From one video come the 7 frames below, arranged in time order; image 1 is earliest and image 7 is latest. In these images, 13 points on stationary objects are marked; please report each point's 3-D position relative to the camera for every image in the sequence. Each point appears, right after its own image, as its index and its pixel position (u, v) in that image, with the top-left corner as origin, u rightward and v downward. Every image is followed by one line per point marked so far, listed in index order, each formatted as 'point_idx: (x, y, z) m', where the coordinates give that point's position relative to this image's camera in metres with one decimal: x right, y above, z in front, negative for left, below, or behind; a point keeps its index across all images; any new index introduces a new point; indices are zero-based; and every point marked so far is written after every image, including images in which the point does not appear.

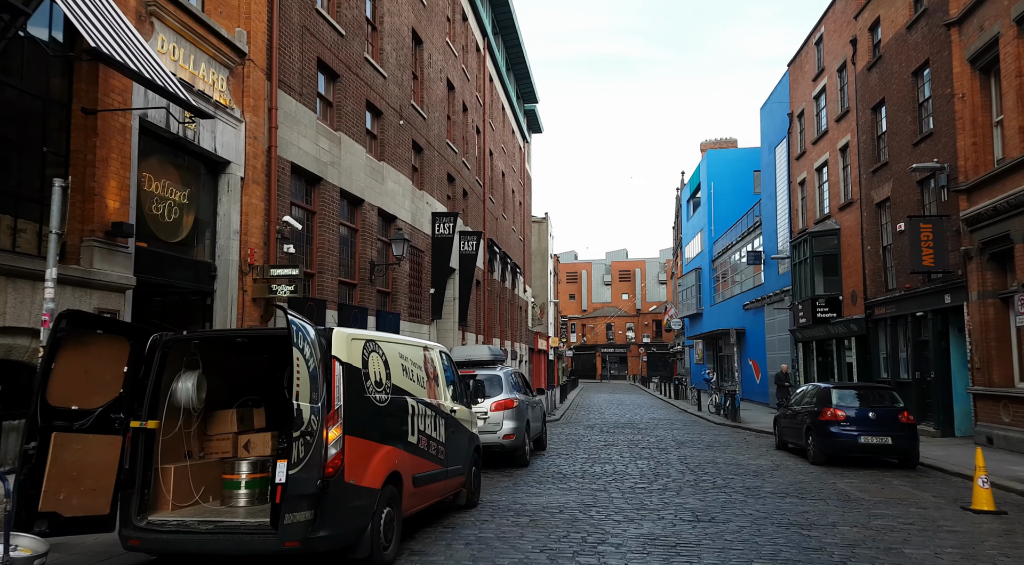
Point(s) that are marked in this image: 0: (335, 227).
0: (-3.6, +1.2, +15.9) m
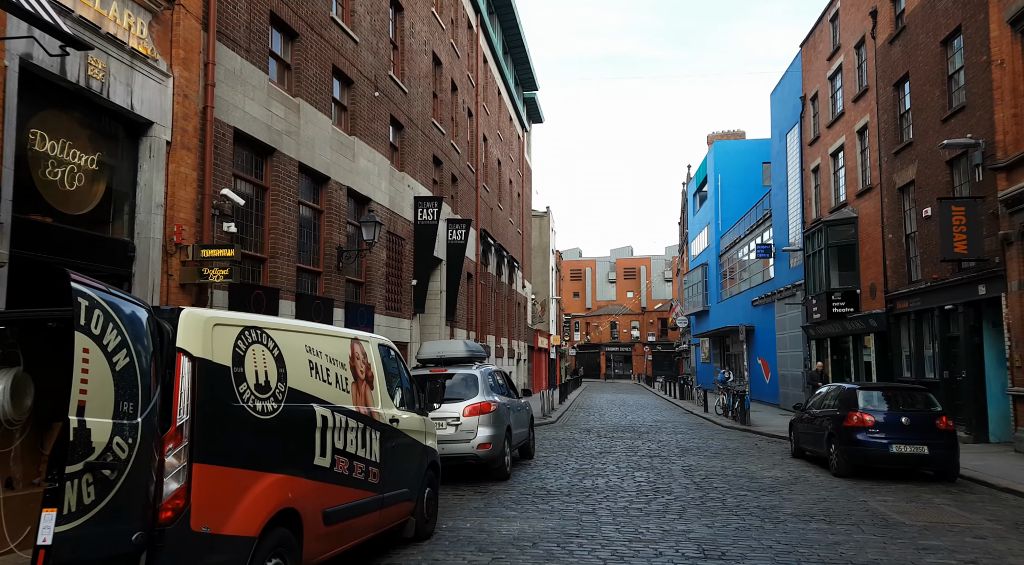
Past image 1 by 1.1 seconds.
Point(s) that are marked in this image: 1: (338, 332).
0: (-4.0, +1.4, +14.0) m
1: (-1.4, -0.4, +6.2) m
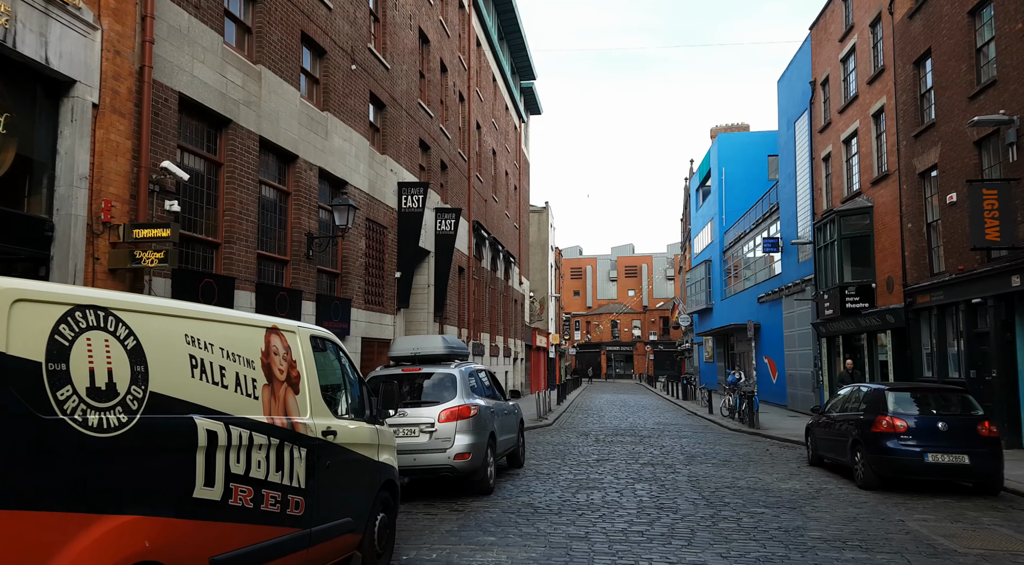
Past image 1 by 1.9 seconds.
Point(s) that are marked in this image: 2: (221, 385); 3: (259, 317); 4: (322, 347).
0: (-4.2, +1.6, +12.5) m
1: (-1.6, -0.2, +4.7) m
2: (-1.6, -0.6, +4.3) m
3: (-1.6, -0.2, +4.8) m
4: (-1.5, -0.5, +5.9) m
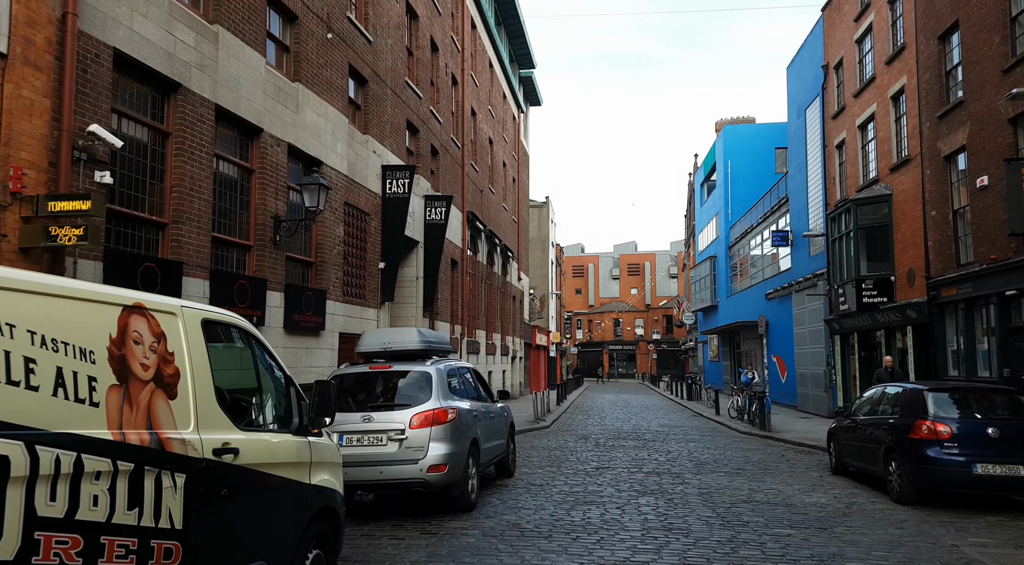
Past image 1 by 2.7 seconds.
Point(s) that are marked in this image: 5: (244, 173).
0: (-4.4, +1.8, +11.1) m
1: (-1.8, 0.0, +3.3) m
2: (-1.8, -0.4, +2.9) m
3: (-1.8, 0.0, +3.4) m
4: (-1.7, -0.3, +4.5) m
5: (-4.3, +1.8, +12.3) m
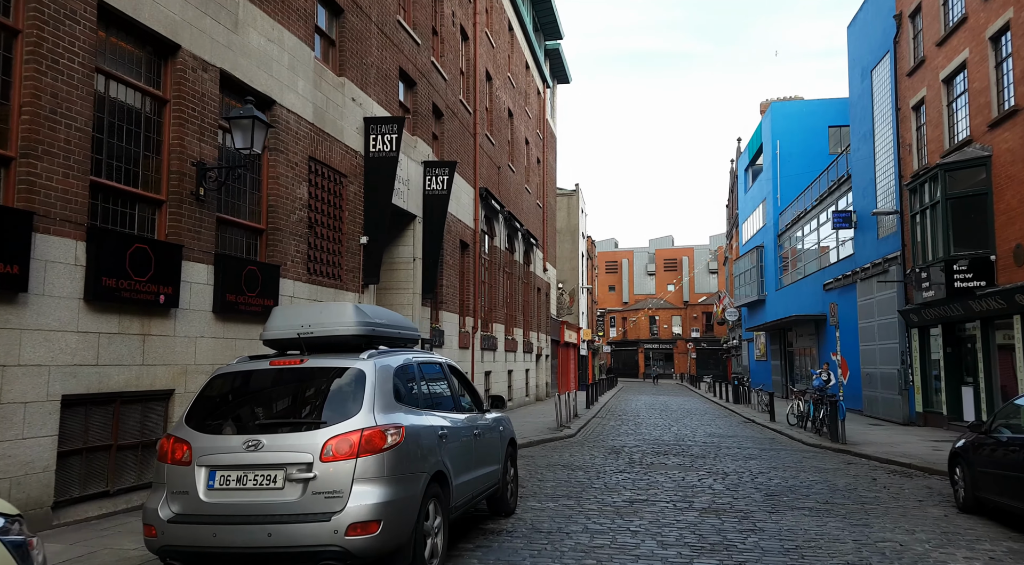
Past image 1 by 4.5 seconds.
0: (-4.4, +2.2, +8.0) m
1: (-2.2, +0.4, +0.1) m
2: (-2.2, 0.0, -0.4) m
3: (-2.2, +0.4, +0.2) m
4: (-2.0, +0.1, +1.2) m
5: (-4.3, +2.1, +9.2) m
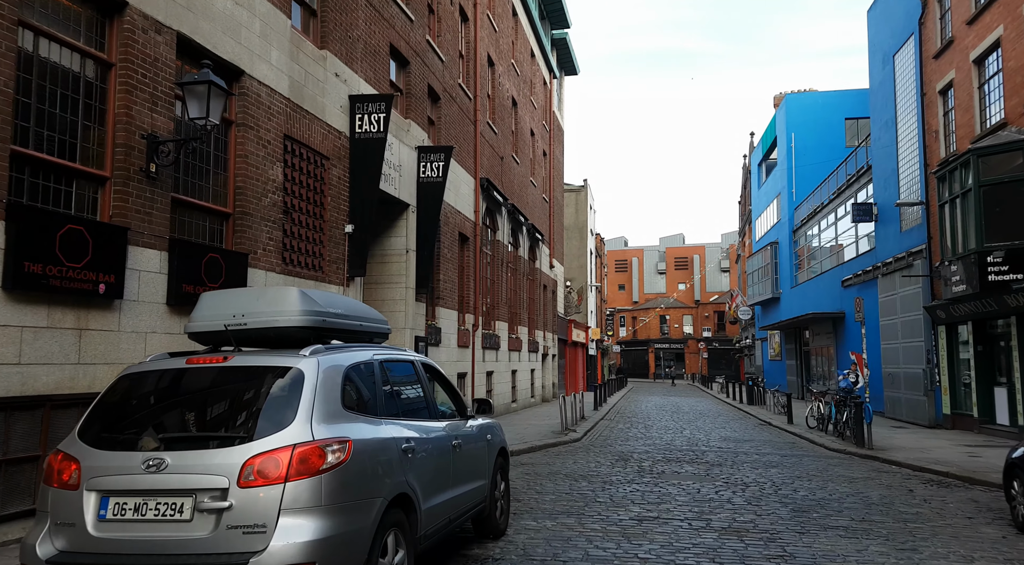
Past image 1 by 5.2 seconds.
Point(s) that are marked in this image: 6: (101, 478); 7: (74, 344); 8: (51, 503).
0: (-4.5, +2.3, +6.9) m
1: (-2.4, +0.5, -1.1) m
2: (-2.5, +0.2, -1.5) m
3: (-2.4, +0.5, -1.0) m
4: (-2.2, +0.2, +0.1) m
5: (-4.4, +2.3, +8.1) m
6: (-2.2, -1.1, +4.2) m
7: (-4.3, -0.6, +7.5) m
8: (-2.6, -1.2, +4.3) m
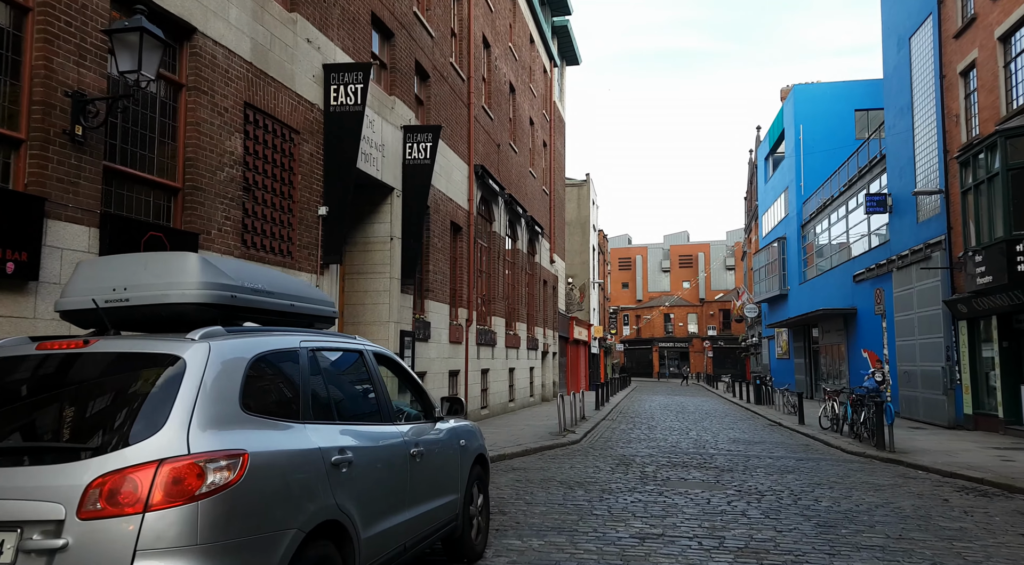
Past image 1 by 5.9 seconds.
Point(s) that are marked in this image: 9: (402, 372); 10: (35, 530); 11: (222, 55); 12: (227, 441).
0: (-4.7, +2.5, +5.8) m
1: (-2.6, +0.7, -2.2) m
2: (-2.7, +0.3, -2.6) m
3: (-2.6, +0.7, -2.1) m
4: (-2.4, +0.4, -1.0) m
5: (-4.6, +2.5, +7.0) m
6: (-2.4, -0.9, +3.1) m
7: (-4.4, -0.4, +6.4) m
8: (-2.8, -1.0, +3.1) m
9: (-0.8, -0.7, +5.6) m
10: (-1.8, -0.9, +2.9) m
11: (-3.5, +2.8, +9.5) m
12: (-1.2, -0.7, +3.3) m
